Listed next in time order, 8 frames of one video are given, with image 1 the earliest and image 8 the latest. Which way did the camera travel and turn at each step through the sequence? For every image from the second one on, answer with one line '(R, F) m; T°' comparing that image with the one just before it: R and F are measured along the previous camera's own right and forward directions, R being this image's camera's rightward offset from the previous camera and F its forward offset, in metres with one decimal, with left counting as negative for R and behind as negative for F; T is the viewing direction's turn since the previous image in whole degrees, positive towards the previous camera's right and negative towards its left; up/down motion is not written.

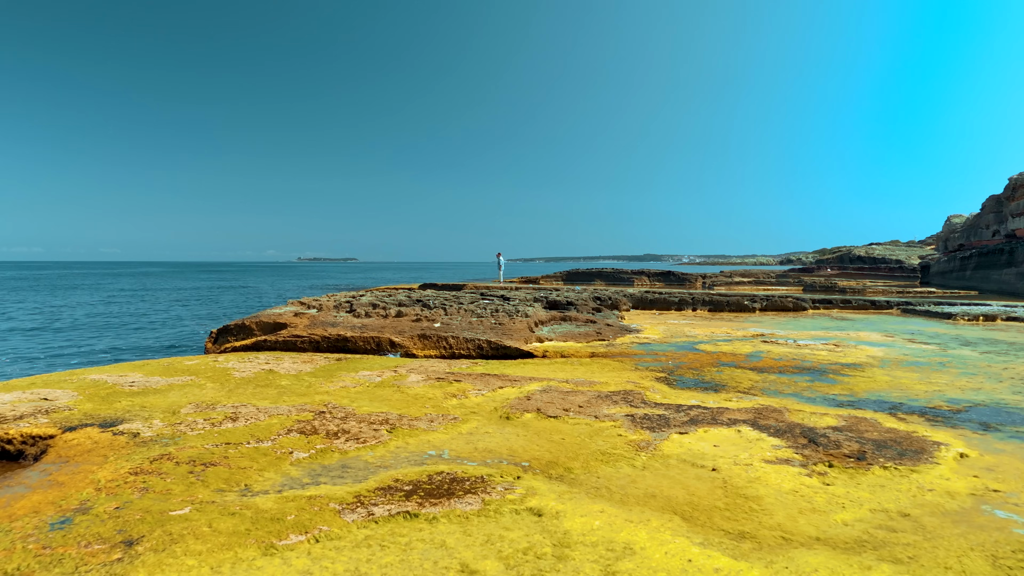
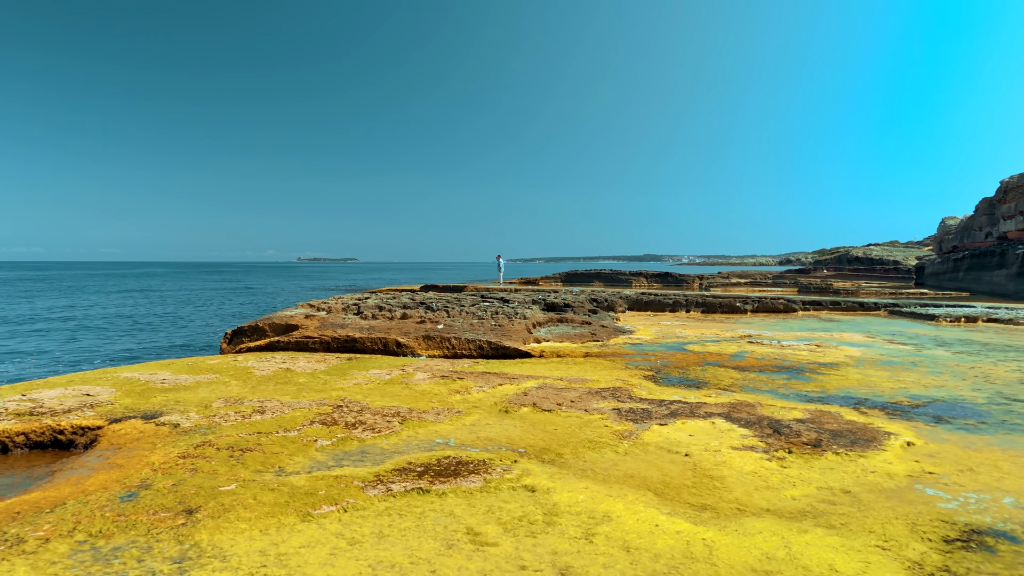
(0.0, -0.6) m; 0°
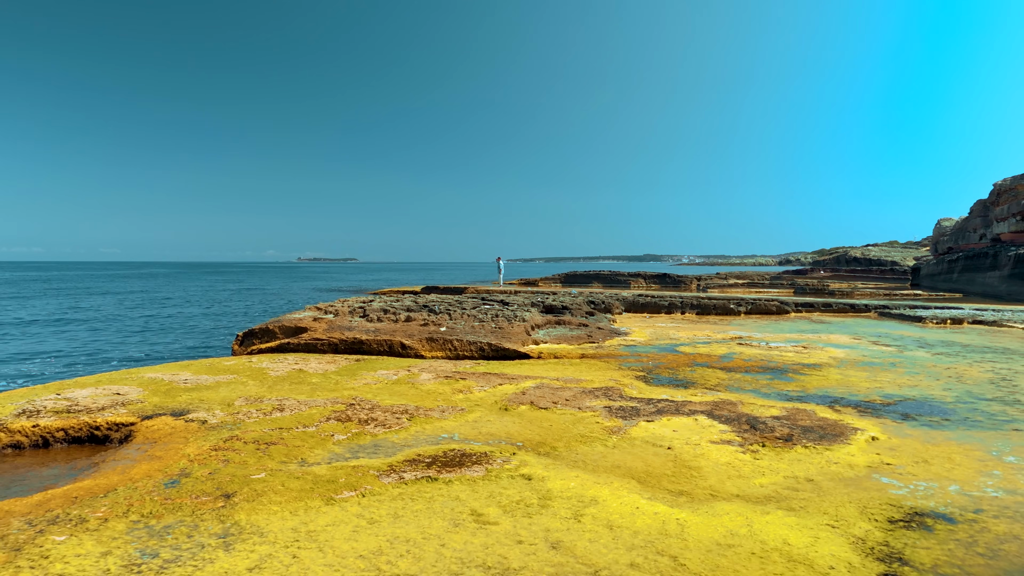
(0.0, -0.5) m; 0°
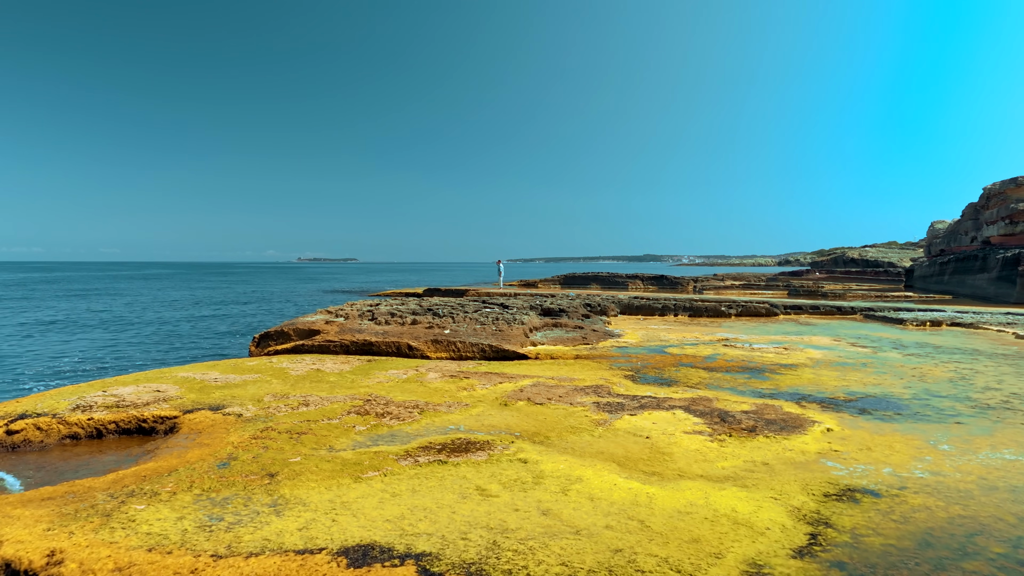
(0.0, -0.8) m; 0°
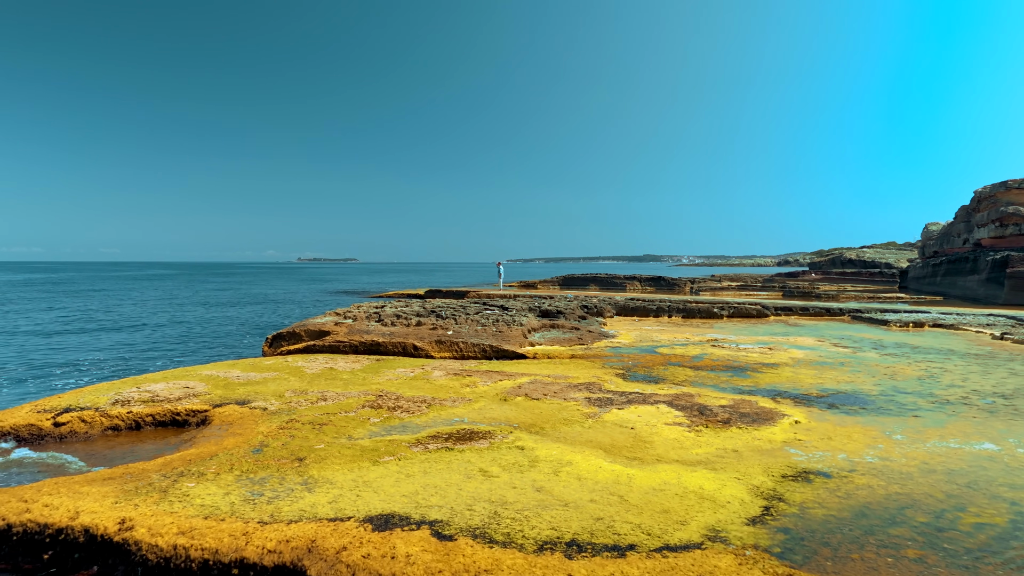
(0.0, -0.8) m; 0°
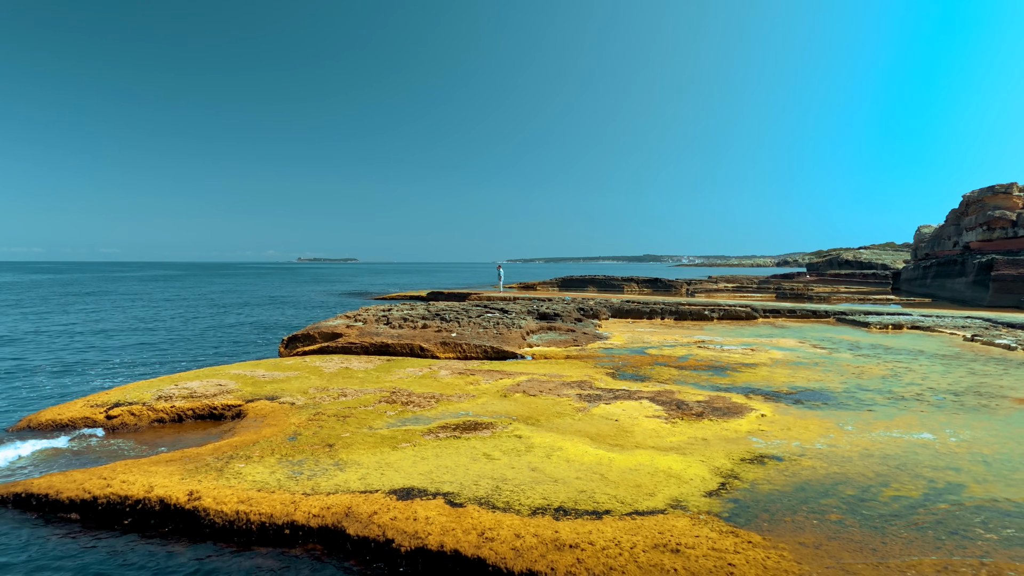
(0.0, -1.0) m; 0°
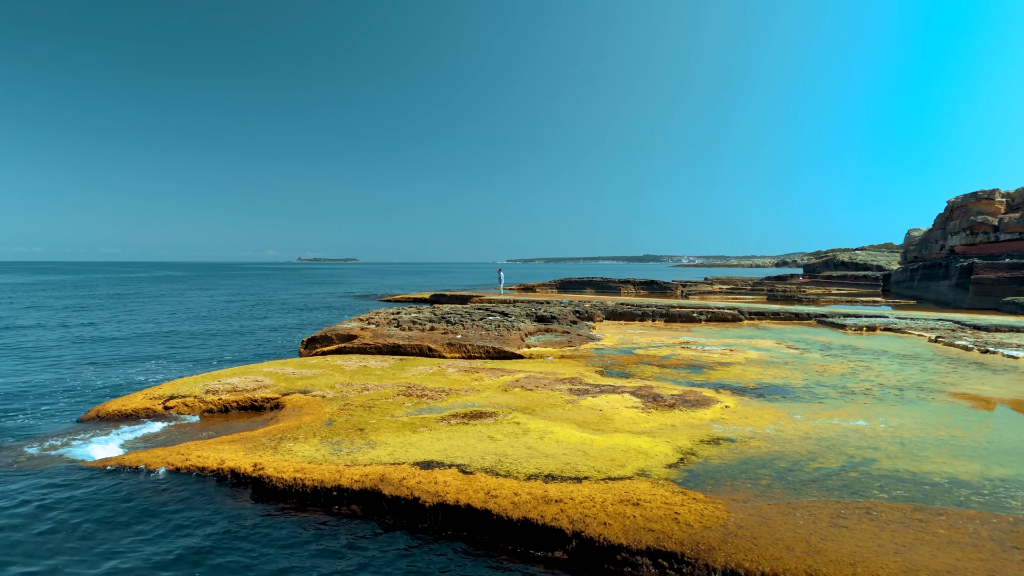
(0.0, -1.4) m; 0°
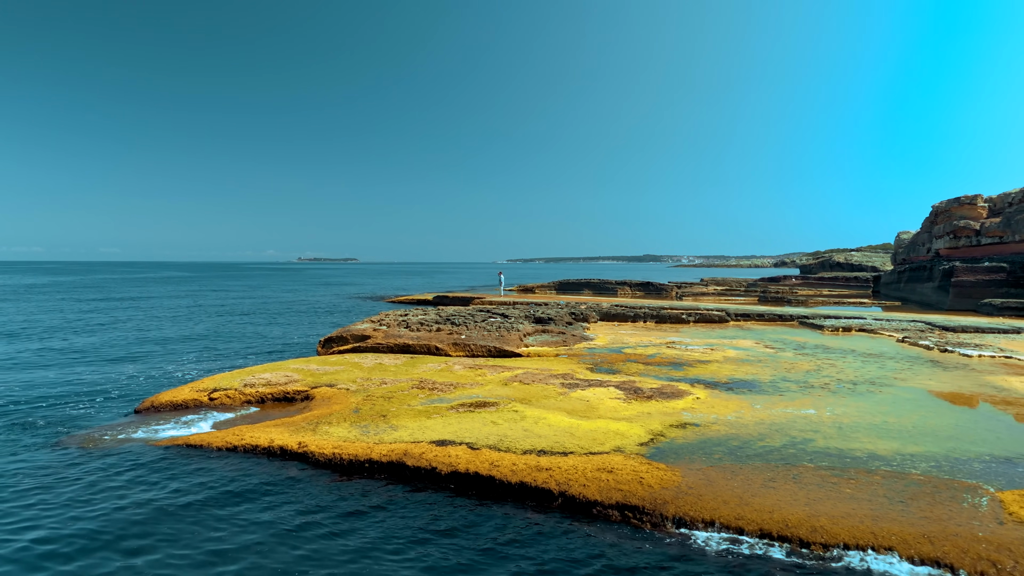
(0.0, -1.5) m; 0°
